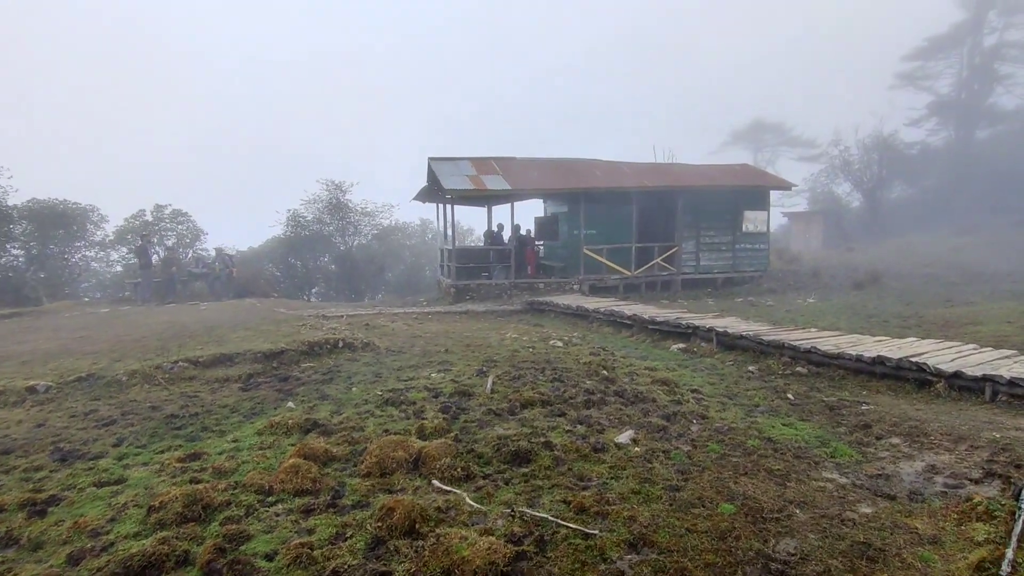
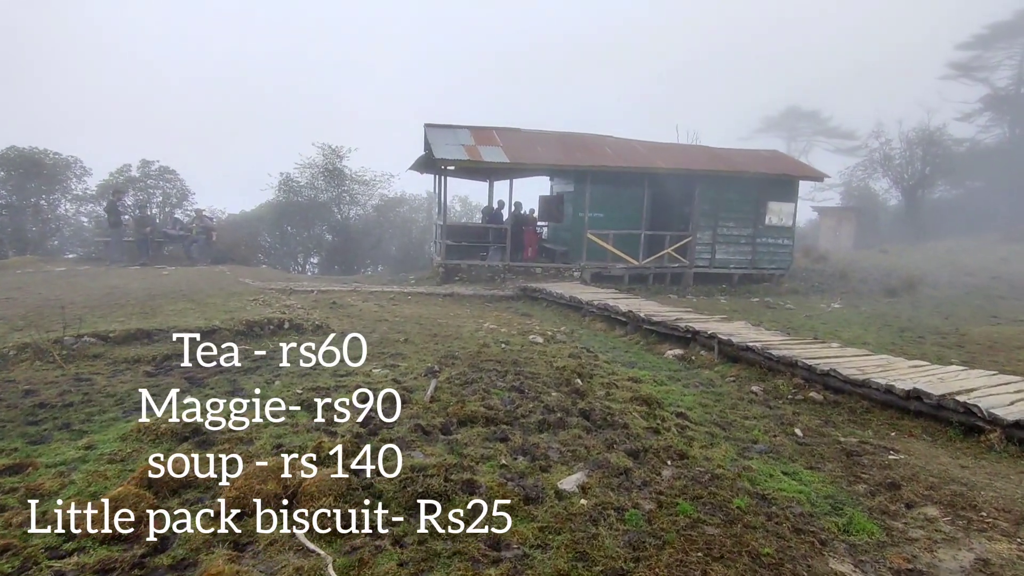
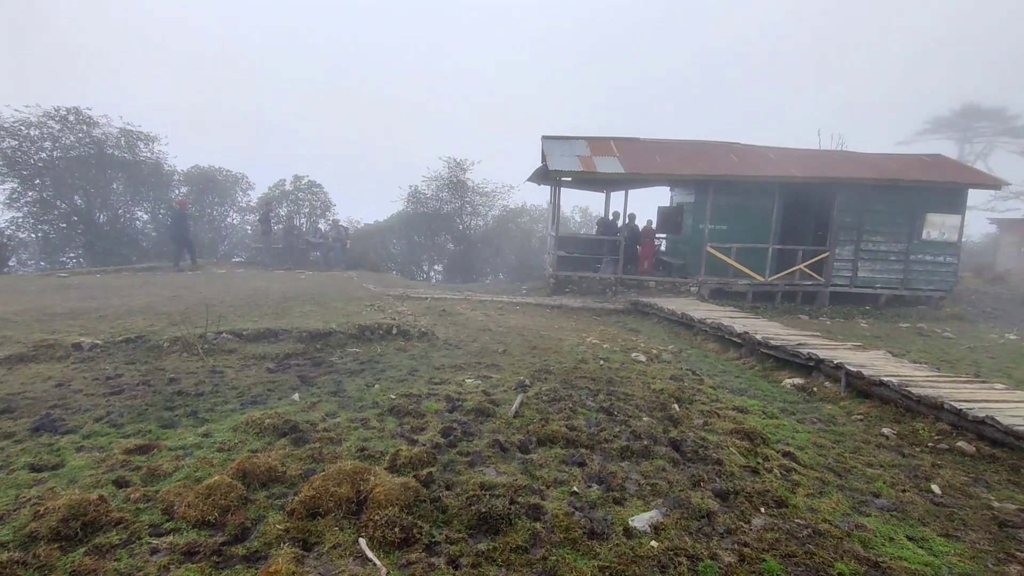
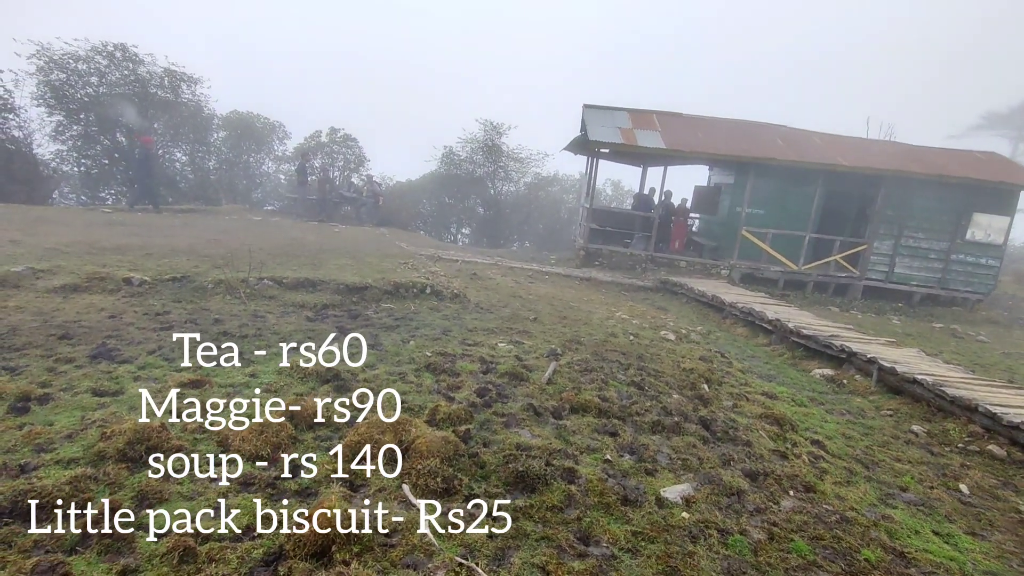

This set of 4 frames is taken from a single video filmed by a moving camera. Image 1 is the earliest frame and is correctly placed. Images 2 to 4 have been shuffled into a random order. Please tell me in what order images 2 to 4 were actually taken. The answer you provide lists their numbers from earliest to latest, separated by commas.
2, 4, 3
